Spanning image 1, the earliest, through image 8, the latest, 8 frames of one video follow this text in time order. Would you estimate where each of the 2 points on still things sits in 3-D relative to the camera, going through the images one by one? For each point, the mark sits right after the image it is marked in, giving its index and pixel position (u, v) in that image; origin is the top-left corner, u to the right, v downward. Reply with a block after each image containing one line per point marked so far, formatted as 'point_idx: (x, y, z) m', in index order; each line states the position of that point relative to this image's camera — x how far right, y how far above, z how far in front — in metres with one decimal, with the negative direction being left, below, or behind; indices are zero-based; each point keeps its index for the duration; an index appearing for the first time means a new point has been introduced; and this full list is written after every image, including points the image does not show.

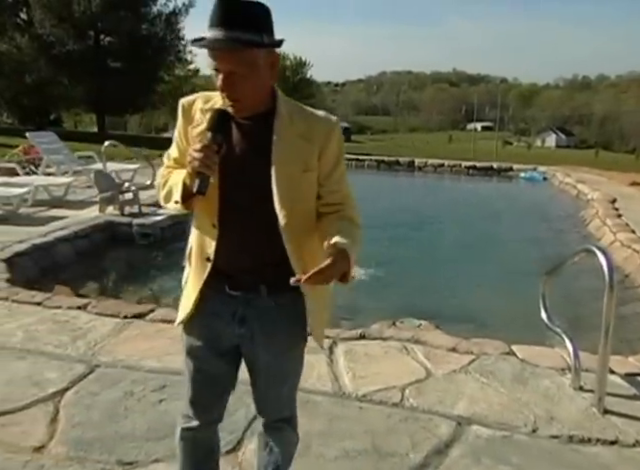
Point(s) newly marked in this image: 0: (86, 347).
0: (-1.4, -0.7, +3.4) m
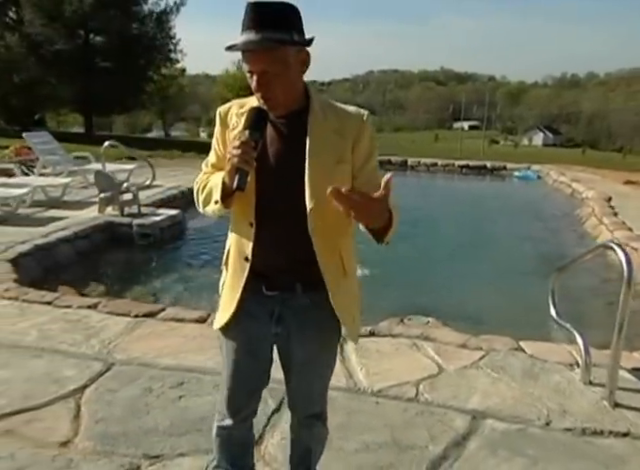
0: (-1.4, -0.7, +3.4) m
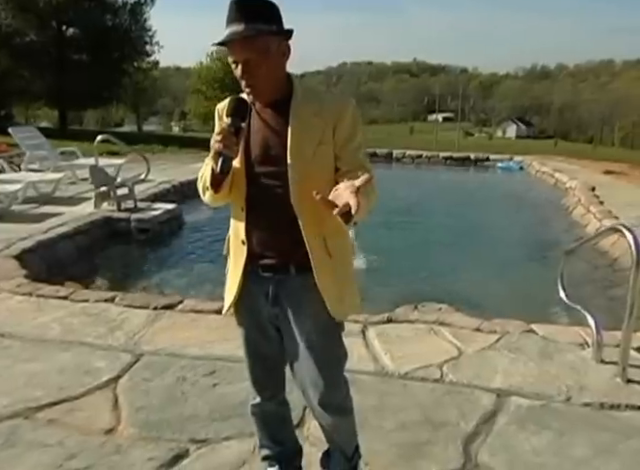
0: (-1.2, -0.6, +3.4) m
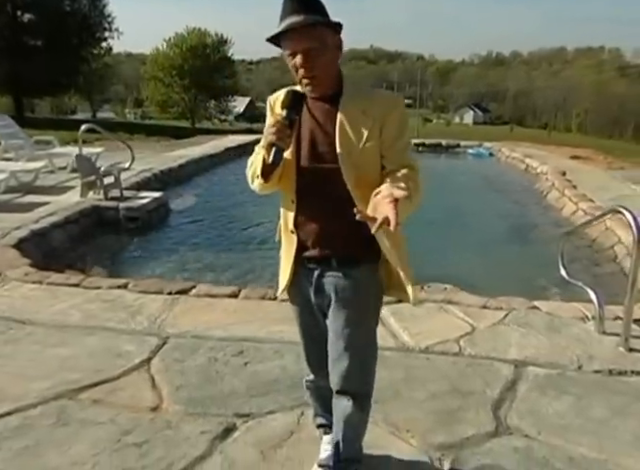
0: (-1.1, -0.5, +3.5) m
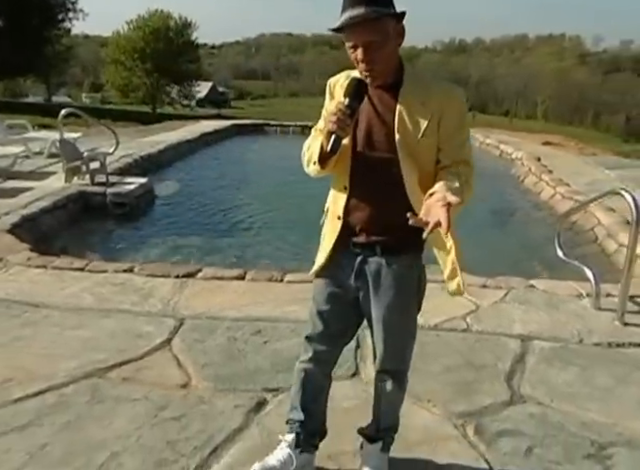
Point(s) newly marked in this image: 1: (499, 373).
0: (-1.0, -0.4, +3.6) m
1: (+0.9, -0.7, +2.7) m
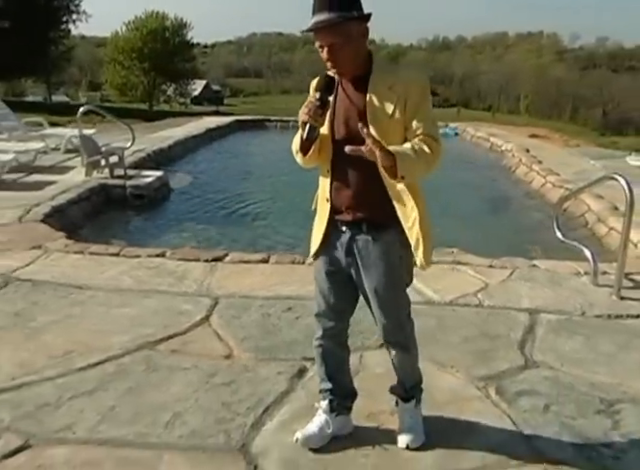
0: (-0.9, -0.3, +3.9) m
1: (+1.1, -0.6, +3.1) m
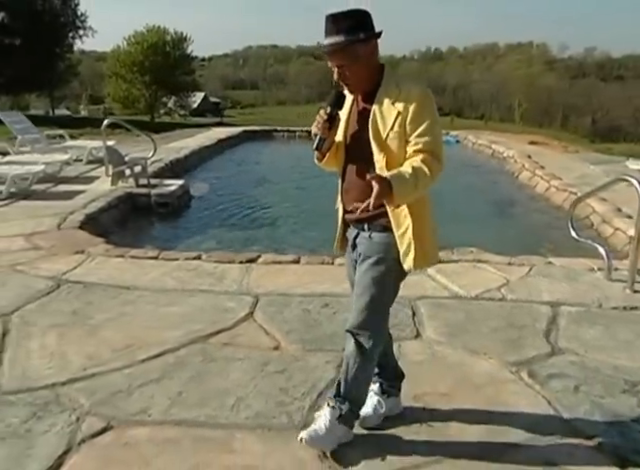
0: (-0.6, -0.4, +4.1) m
1: (+1.3, -0.6, +3.3) m
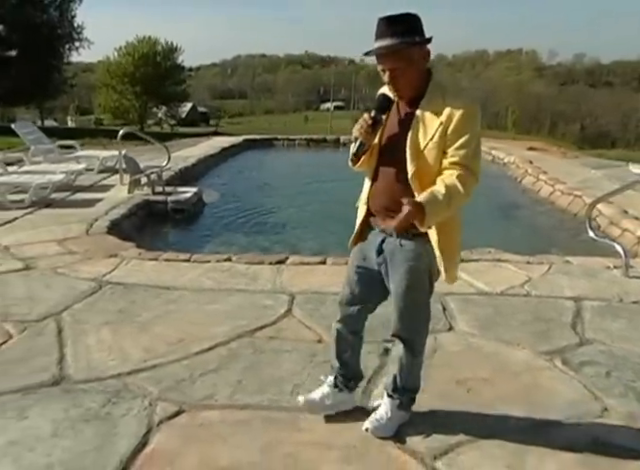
0: (-0.4, -0.4, +4.3) m
1: (+1.6, -0.6, +3.5) m
